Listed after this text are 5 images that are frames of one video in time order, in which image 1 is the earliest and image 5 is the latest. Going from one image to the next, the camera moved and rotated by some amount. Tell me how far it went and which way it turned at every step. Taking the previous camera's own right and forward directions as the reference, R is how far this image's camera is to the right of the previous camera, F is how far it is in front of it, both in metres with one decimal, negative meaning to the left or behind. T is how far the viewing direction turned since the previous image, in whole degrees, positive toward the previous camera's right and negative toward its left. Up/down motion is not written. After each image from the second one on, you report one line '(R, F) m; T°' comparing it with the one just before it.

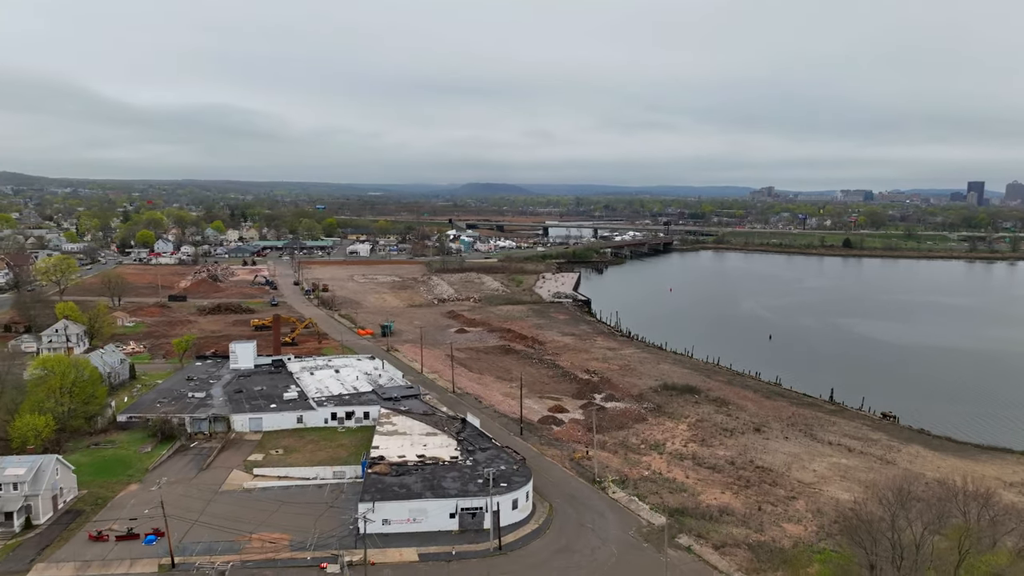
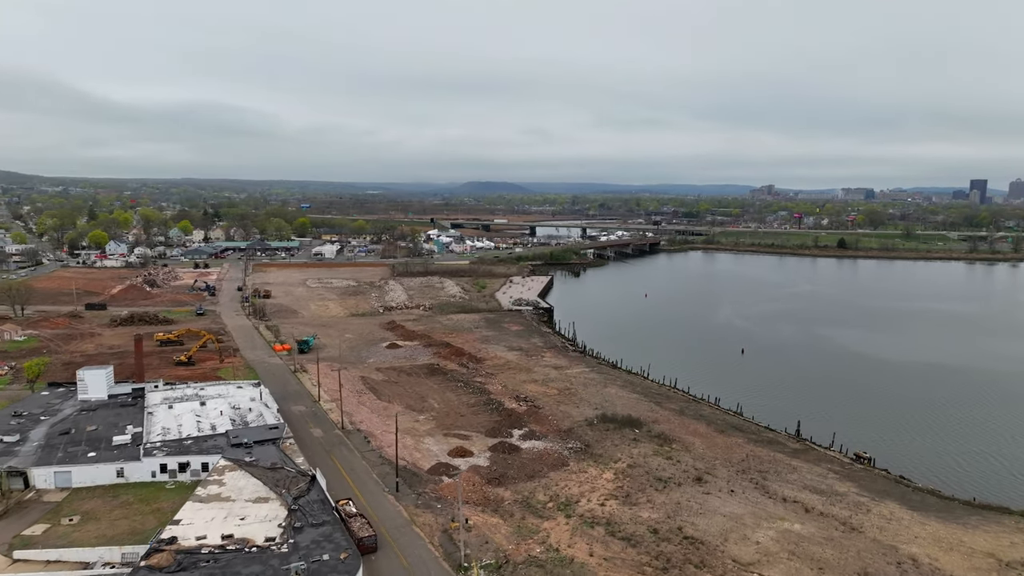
(+3.0, +4.1) m; 0°
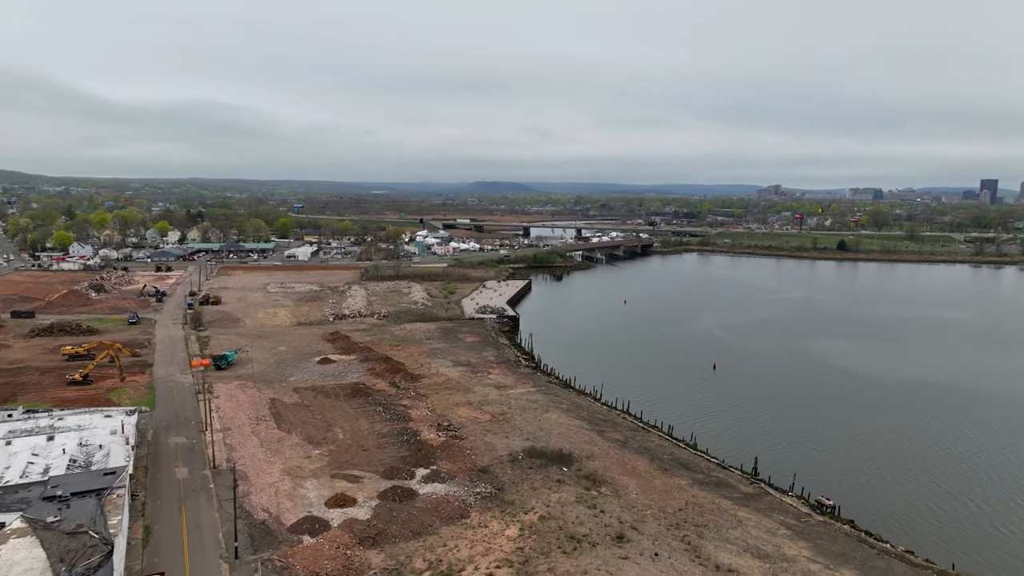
(+2.7, +3.1) m; -1°
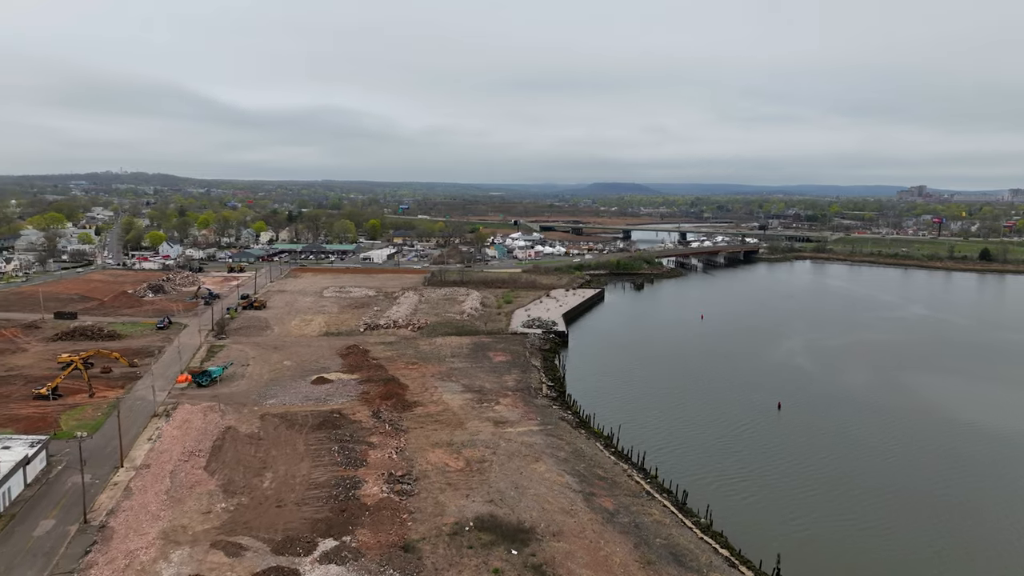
(+3.7, +4.6) m; -10°
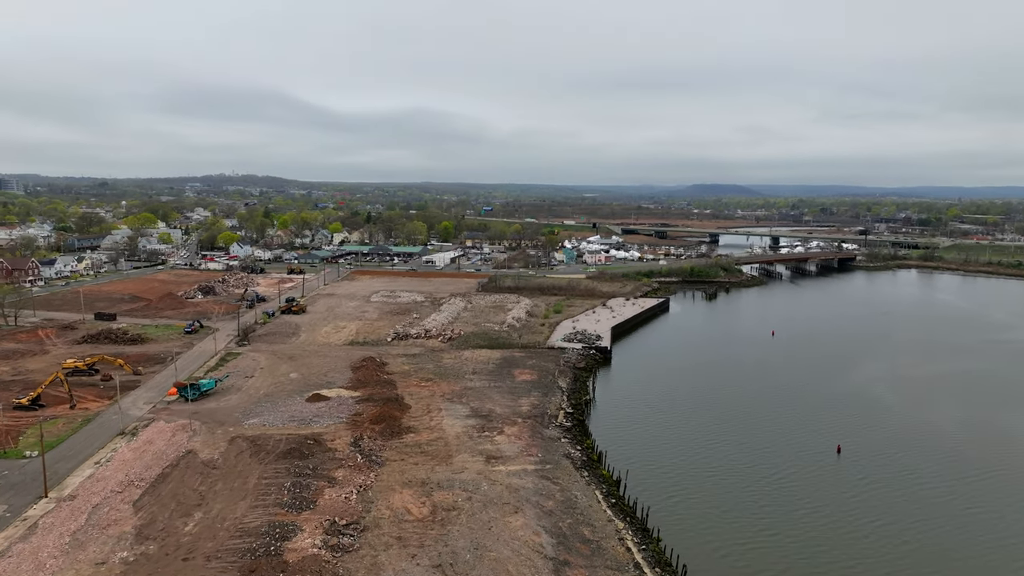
(+2.8, +3.3) m; -8°
